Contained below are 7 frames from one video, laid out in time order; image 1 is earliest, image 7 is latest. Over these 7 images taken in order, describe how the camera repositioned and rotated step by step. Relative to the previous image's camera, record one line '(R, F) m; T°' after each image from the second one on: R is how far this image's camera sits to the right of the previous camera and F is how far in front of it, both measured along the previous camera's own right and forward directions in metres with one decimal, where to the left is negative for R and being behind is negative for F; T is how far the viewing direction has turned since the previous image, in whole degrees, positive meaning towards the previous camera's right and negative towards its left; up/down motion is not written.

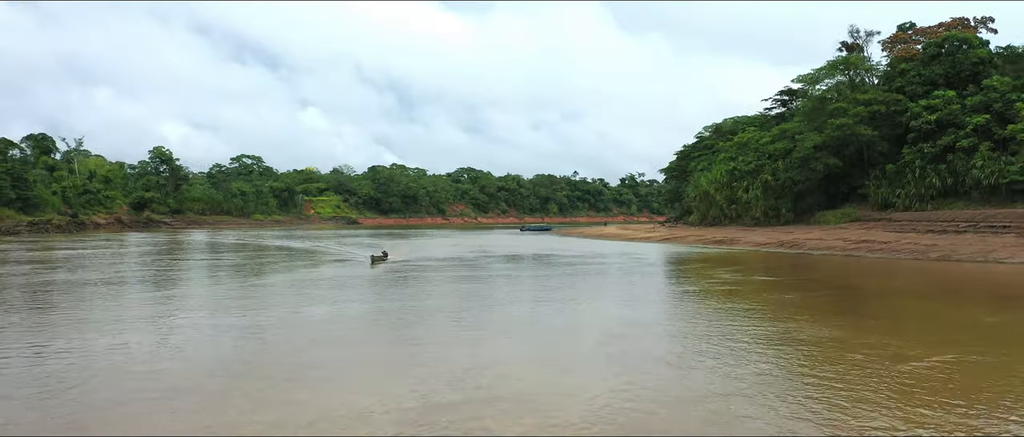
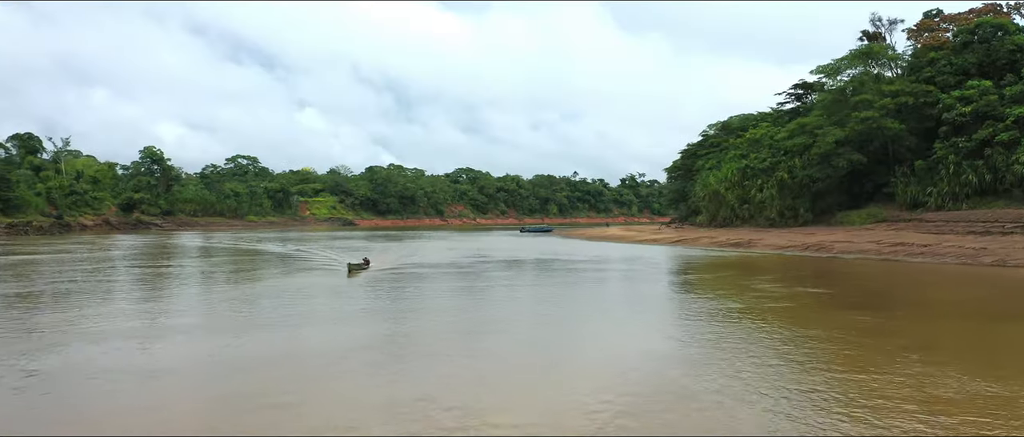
(-0.1, +2.4) m; 0°
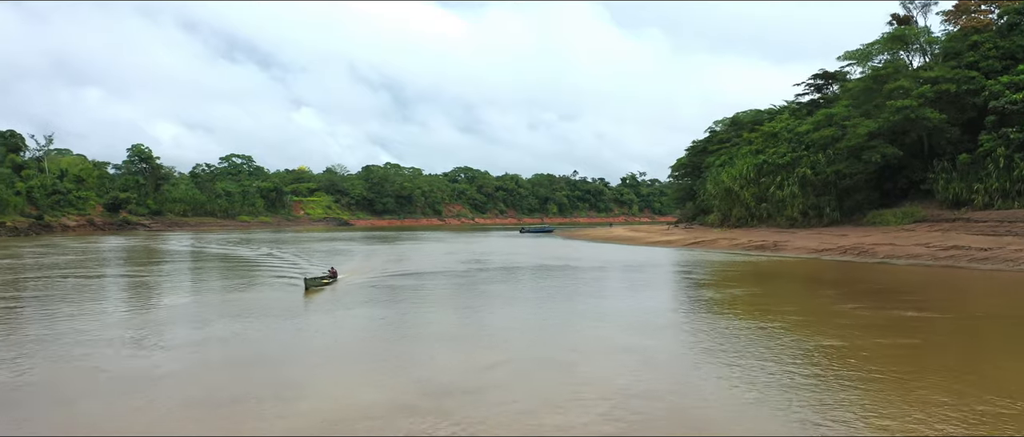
(-0.1, +2.9) m; 0°
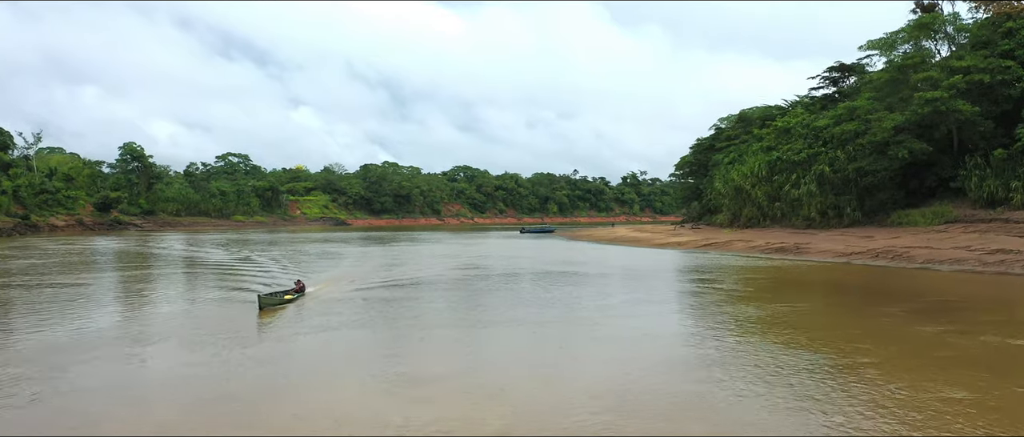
(-0.1, +2.0) m; 0°
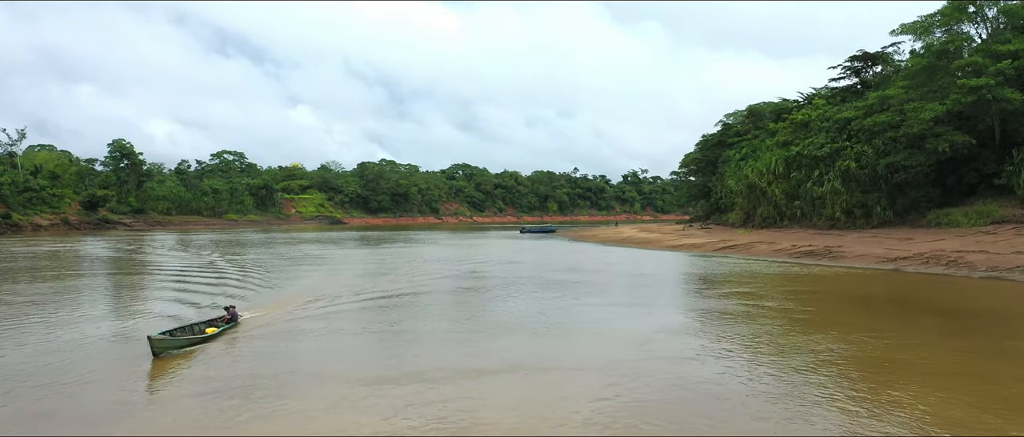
(-0.1, +2.5) m; 0°
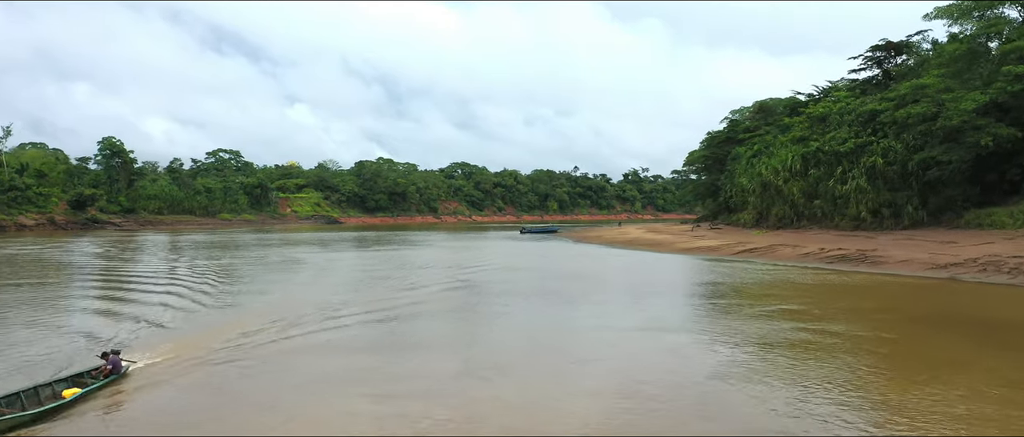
(0.0, +2.2) m; 0°
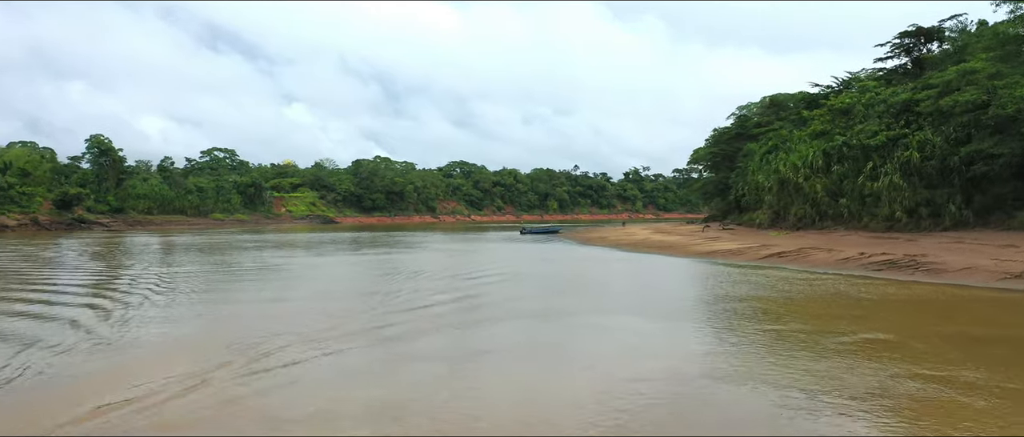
(-0.1, +2.5) m; 0°
